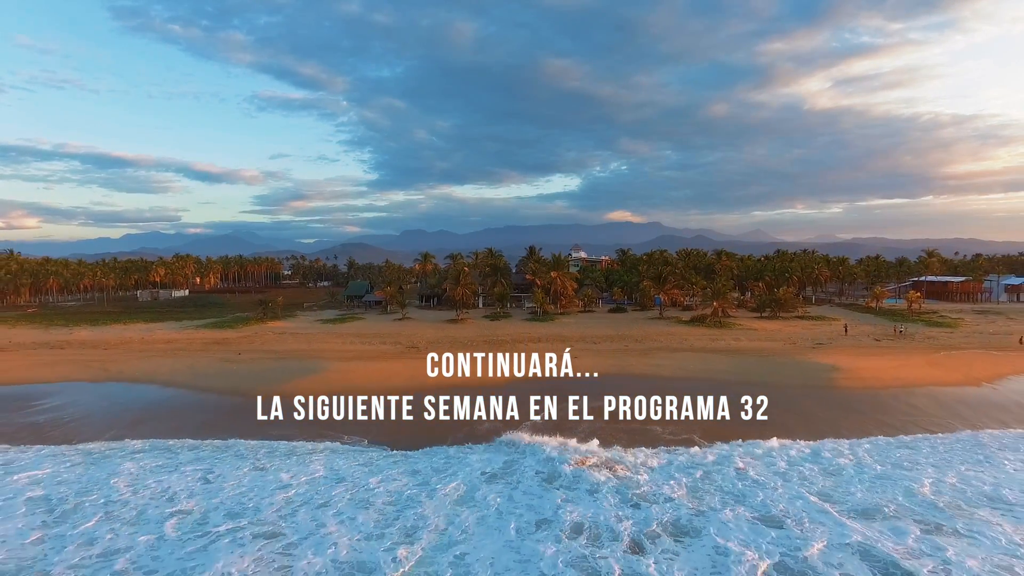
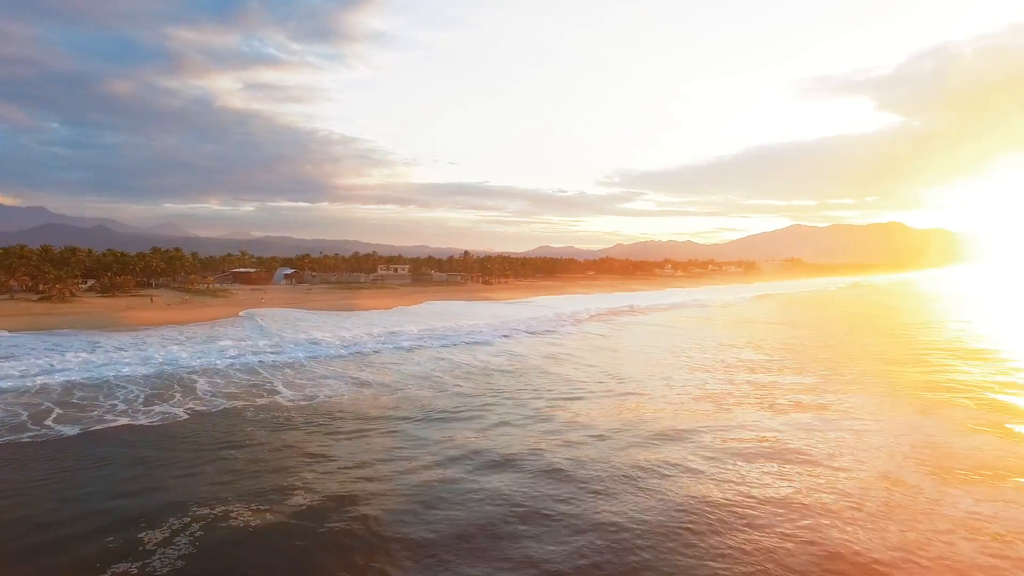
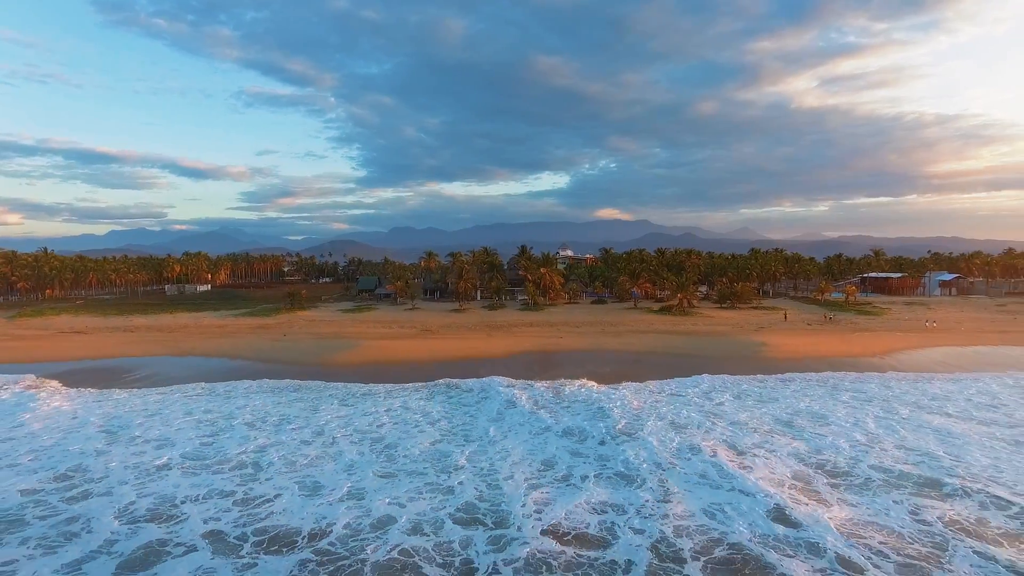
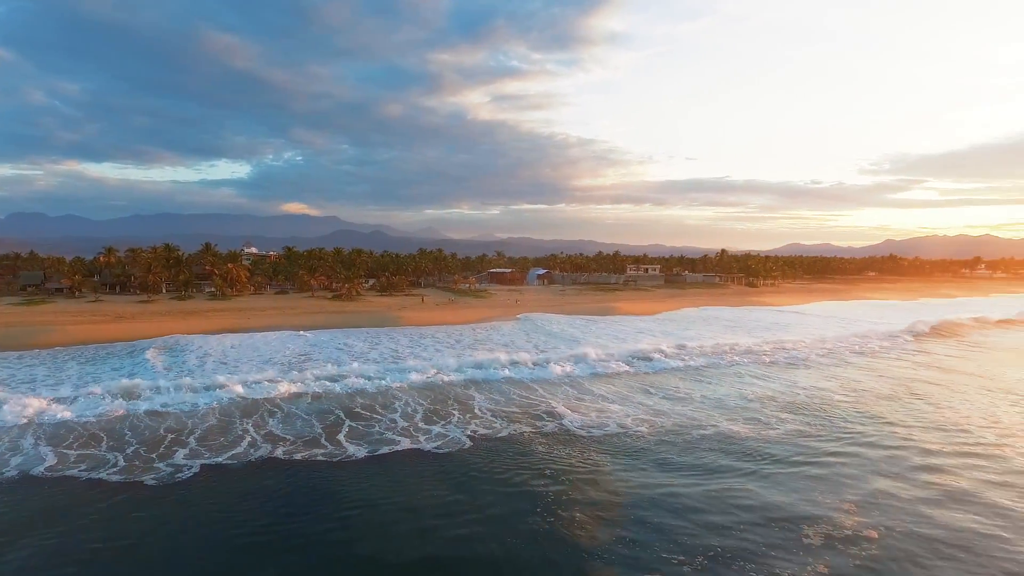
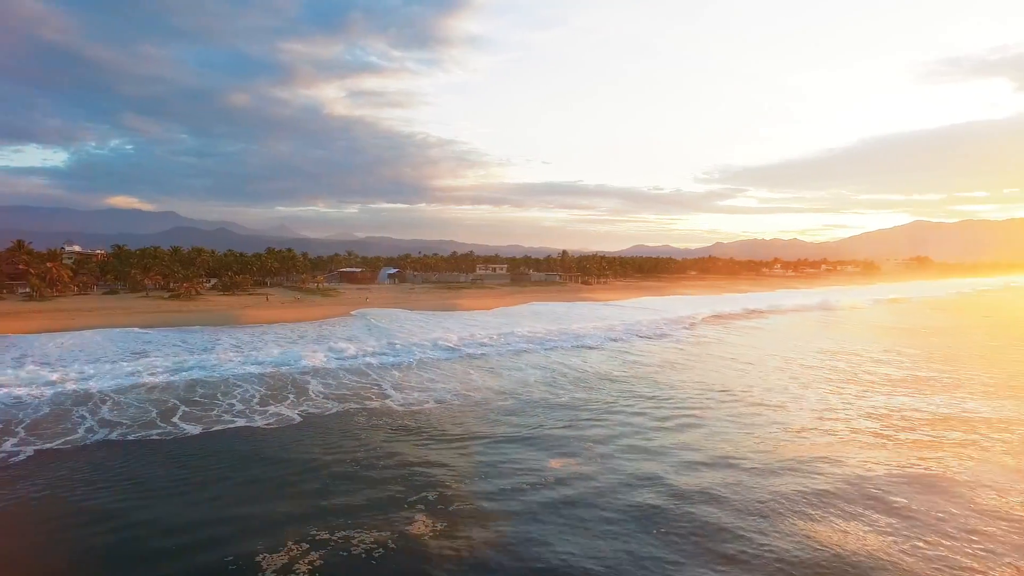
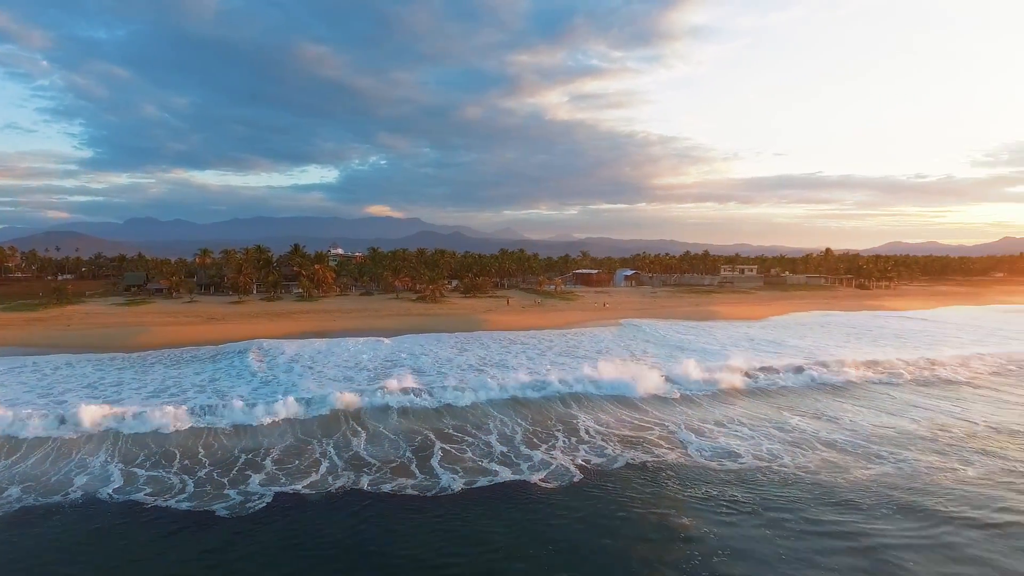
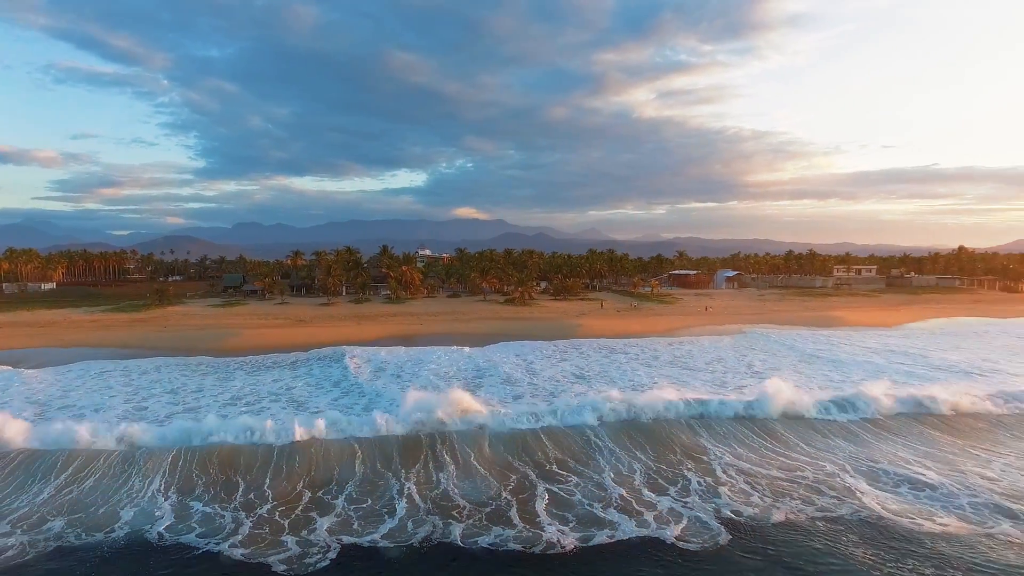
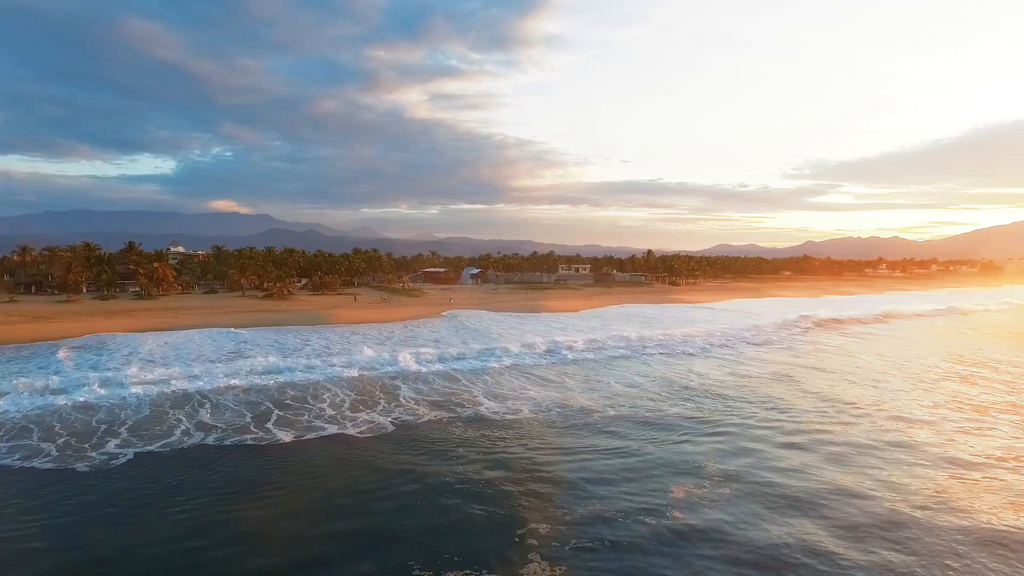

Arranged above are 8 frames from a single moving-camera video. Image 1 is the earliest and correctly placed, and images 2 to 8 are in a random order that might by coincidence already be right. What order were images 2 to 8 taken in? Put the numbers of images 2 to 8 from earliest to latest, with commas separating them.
3, 7, 6, 4, 8, 5, 2
